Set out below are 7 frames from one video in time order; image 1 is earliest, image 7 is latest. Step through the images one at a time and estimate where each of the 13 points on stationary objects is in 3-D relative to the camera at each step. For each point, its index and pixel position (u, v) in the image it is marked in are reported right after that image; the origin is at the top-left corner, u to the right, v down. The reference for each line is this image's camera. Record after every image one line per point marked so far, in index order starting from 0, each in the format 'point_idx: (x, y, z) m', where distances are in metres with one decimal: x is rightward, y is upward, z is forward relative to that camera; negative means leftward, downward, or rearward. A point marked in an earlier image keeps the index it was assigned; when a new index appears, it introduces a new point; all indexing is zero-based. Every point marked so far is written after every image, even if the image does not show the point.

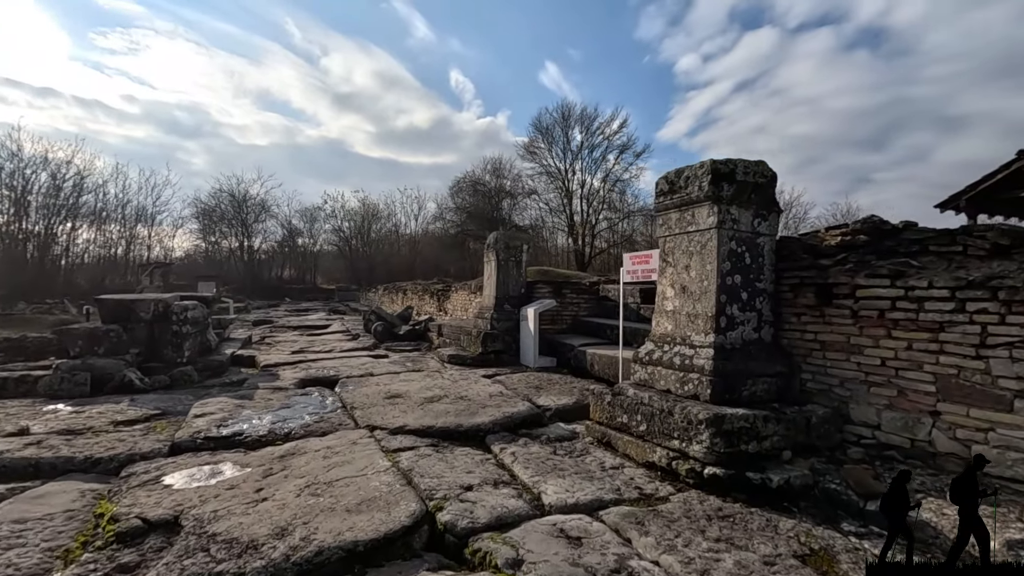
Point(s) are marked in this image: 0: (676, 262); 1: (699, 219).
0: (+1.2, +0.2, +4.0) m
1: (+1.3, +0.5, +3.8) m
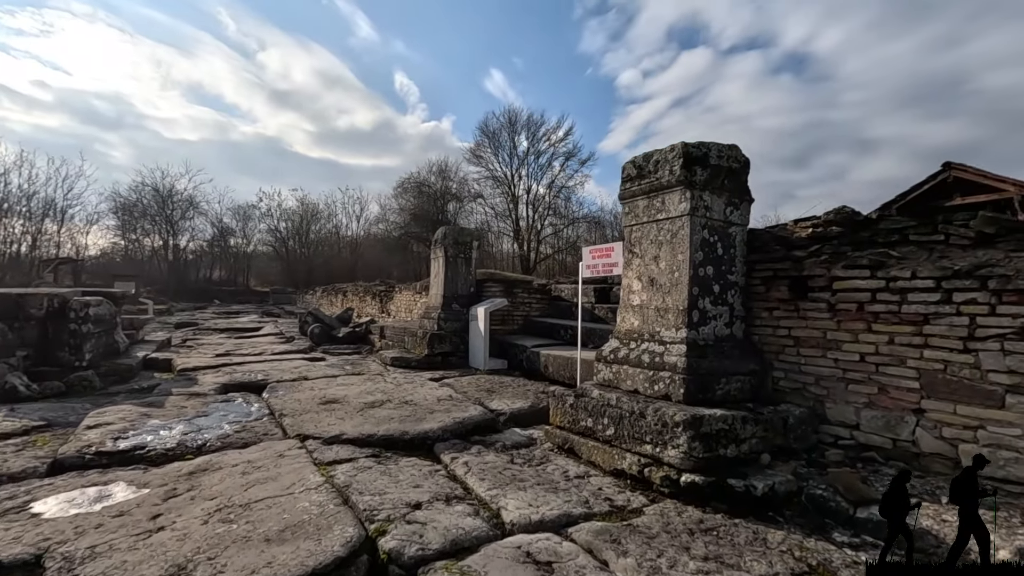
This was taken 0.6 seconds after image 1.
0: (+0.9, +0.2, +3.8) m
1: (+1.1, +0.5, +3.6) m
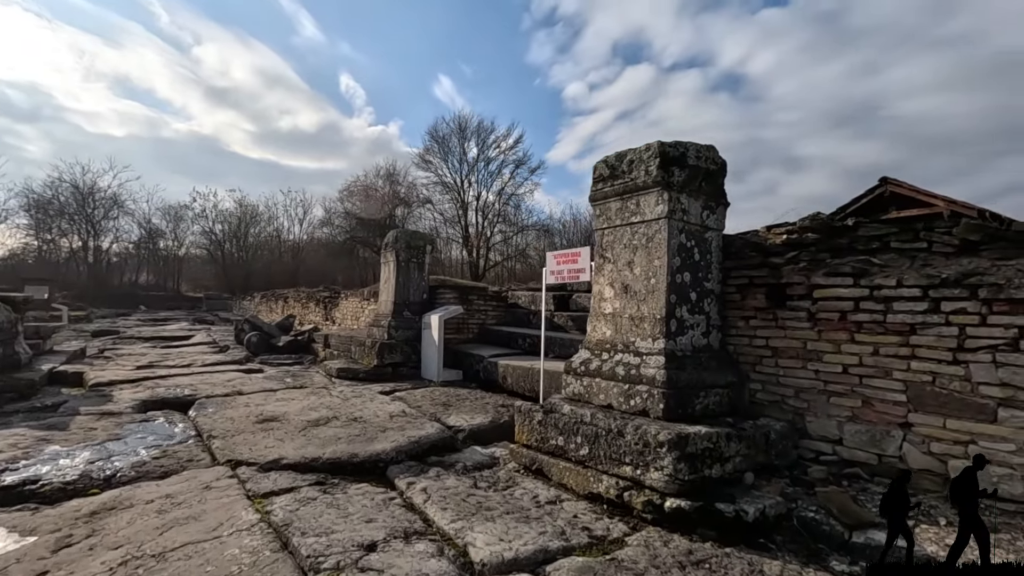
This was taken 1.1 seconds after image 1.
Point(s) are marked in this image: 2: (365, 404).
0: (+0.7, +0.2, +3.5) m
1: (+0.8, +0.5, +3.3) m
2: (-1.4, -1.1, +4.9) m
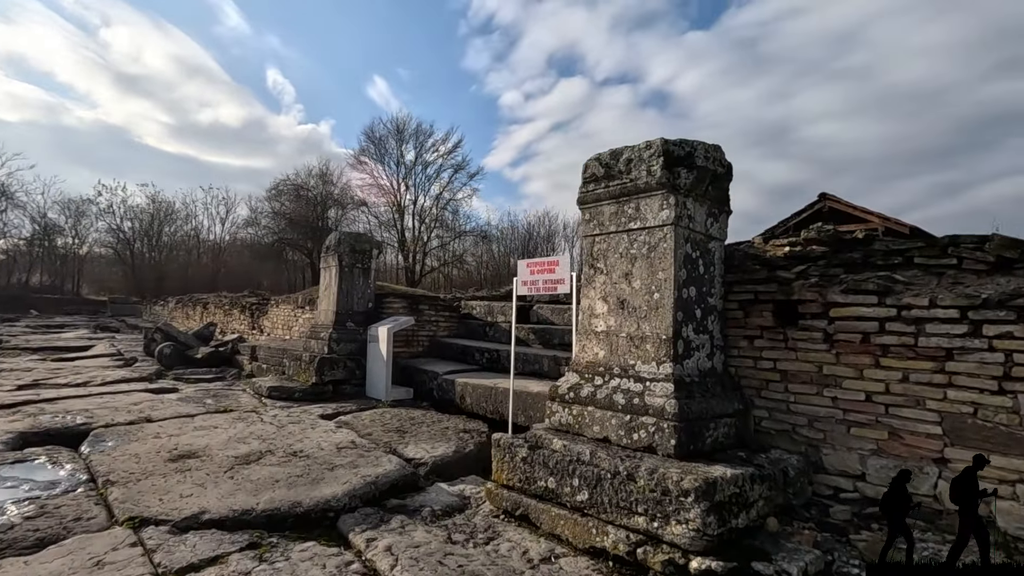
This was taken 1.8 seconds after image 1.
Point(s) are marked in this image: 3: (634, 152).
0: (+0.6, +0.1, +3.1) m
1: (+0.8, +0.4, +3.0) m
2: (-1.6, -1.1, +4.2) m
3: (+0.7, +0.8, +3.1) m
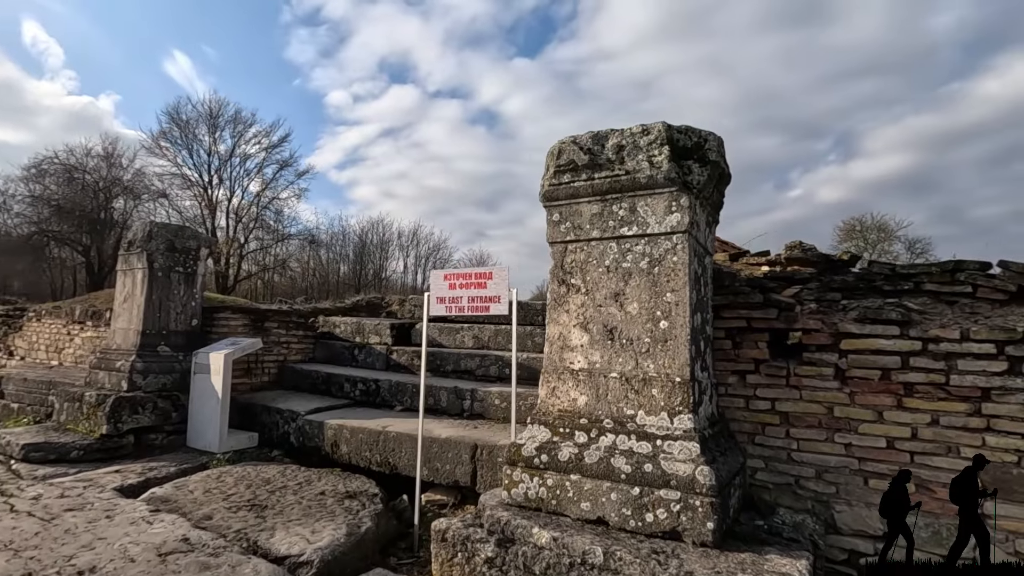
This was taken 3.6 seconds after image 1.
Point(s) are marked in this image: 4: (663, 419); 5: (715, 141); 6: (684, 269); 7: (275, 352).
0: (+0.4, 0.0, +2.4) m
1: (+0.6, +0.3, +2.3) m
2: (-2.1, -1.2, +2.7) m
3: (+0.5, +0.7, +2.4) m
4: (+0.6, -0.5, +2.1) m
5: (+0.9, +0.6, +2.3) m
6: (+0.7, +0.1, +2.2) m
7: (-2.4, -0.6, +5.3) m
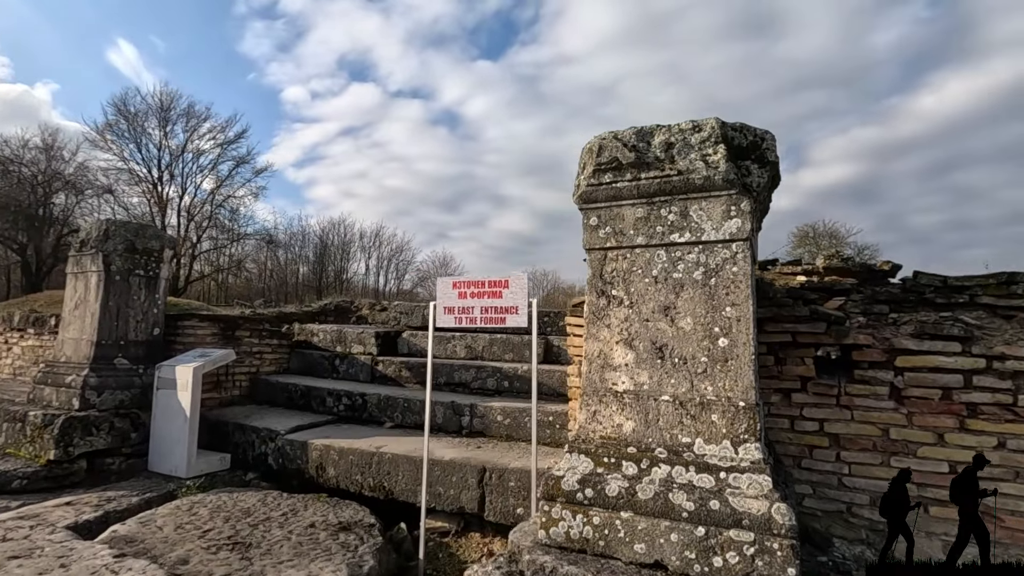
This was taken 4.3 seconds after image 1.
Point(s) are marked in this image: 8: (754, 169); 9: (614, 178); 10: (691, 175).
0: (+0.5, 0.0, +2.1) m
1: (+0.7, +0.3, +2.1) m
2: (-2.0, -1.3, +2.3) m
3: (+0.7, +0.6, +2.2) m
4: (+0.8, -0.6, +1.9) m
5: (+1.0, +0.6, +2.1) m
6: (+0.9, 0.0, +2.0) m
7: (-2.4, -0.7, +4.9) m
8: (+0.9, +0.5, +2.1) m
9: (+0.4, +0.5, +2.2) m
10: (+0.7, +0.4, +2.1) m
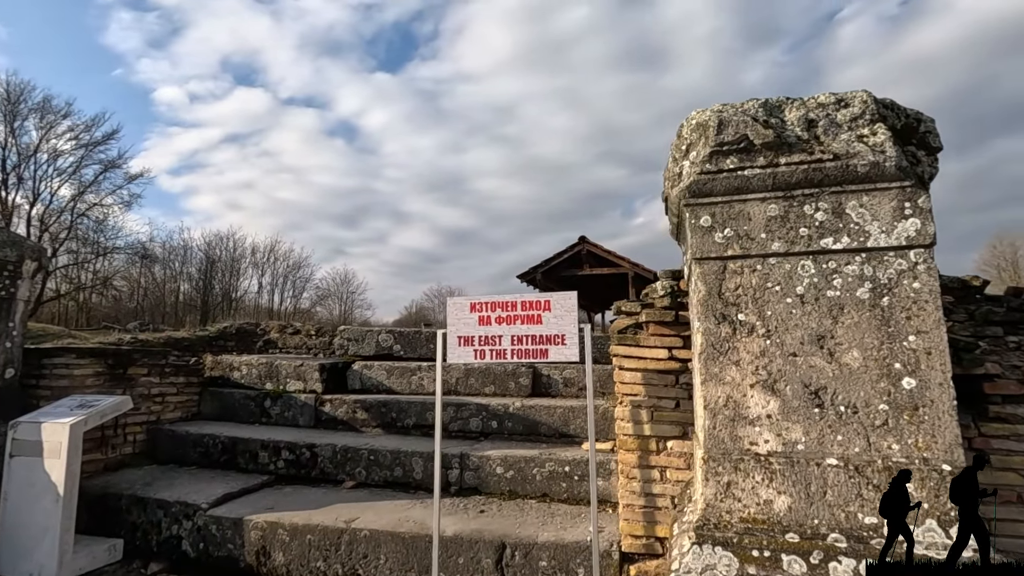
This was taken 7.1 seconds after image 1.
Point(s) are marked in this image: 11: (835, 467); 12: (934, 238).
0: (+0.8, -0.1, +1.6) m
1: (+1.0, +0.2, +1.6) m
2: (-1.7, -1.3, +1.3) m
3: (+0.9, +0.6, +1.7) m
4: (+1.1, -0.6, +1.4) m
5: (+1.3, +0.5, +1.7) m
6: (+1.2, 0.0, +1.5) m
7: (-2.6, -0.9, +3.7) m
8: (+1.2, +0.4, +1.6) m
9: (+0.7, +0.4, +1.6) m
10: (+1.0, +0.4, +1.6) m
11: (+0.9, -0.5, +1.5) m
12: (+1.2, +0.1, +1.5) m
